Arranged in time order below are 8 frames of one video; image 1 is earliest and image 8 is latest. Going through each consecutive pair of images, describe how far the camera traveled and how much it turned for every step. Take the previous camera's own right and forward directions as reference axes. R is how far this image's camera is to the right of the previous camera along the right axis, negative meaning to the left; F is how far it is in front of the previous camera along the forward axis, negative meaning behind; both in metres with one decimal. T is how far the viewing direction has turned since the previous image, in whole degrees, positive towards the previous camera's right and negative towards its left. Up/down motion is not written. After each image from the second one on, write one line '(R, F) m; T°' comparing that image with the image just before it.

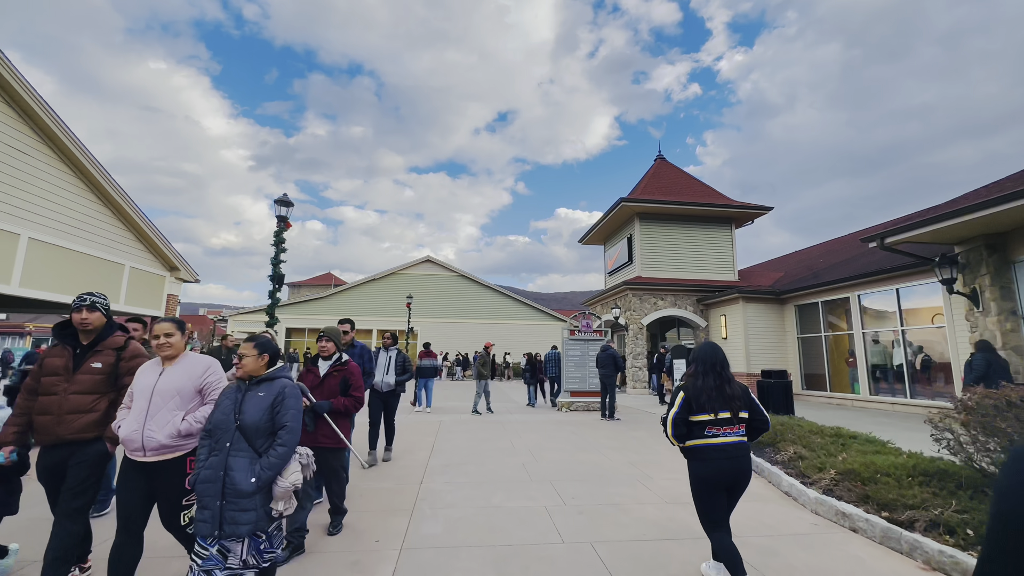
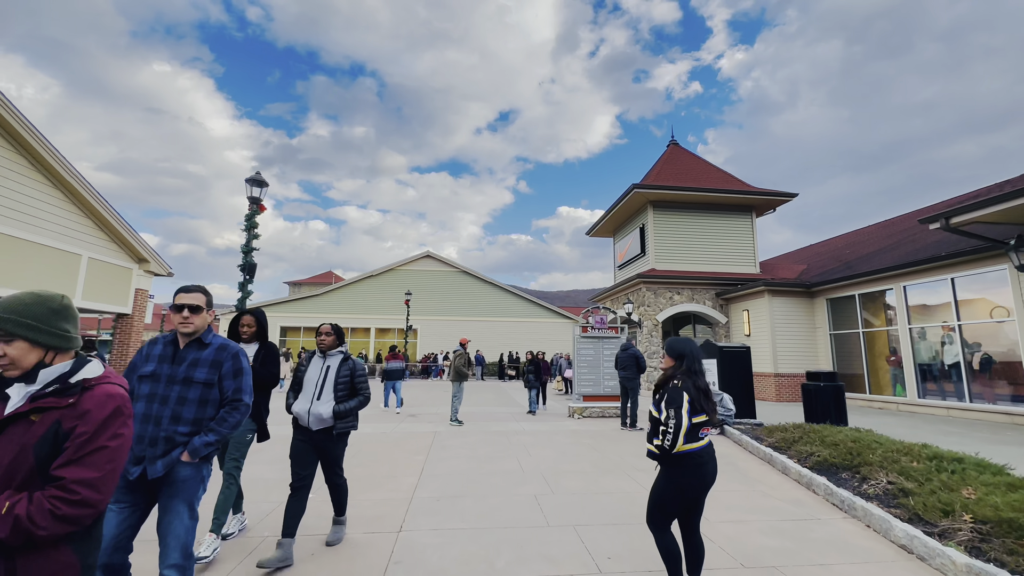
(-0.1, +1.5) m; 0°
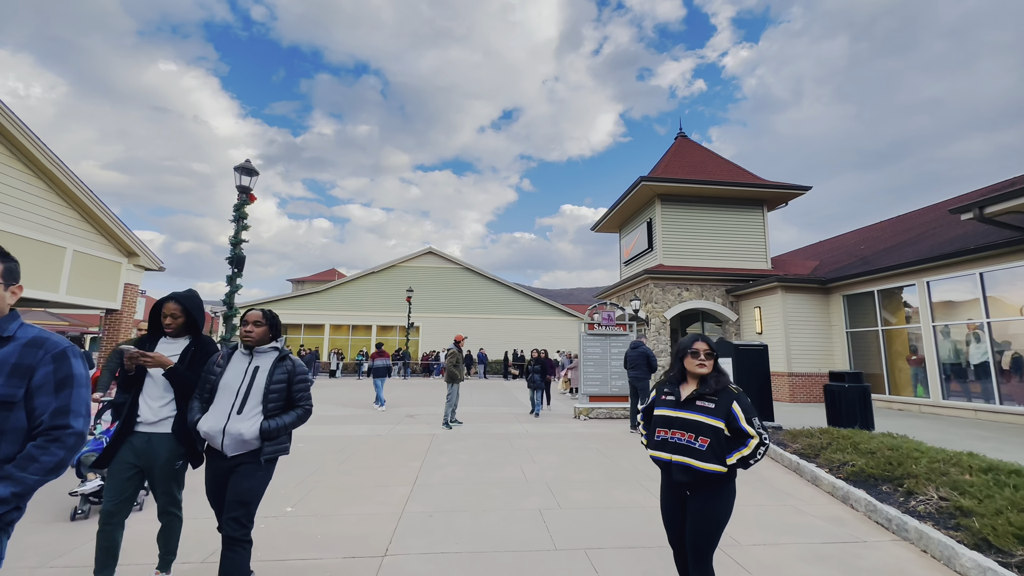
(0.0, +0.6) m; 0°
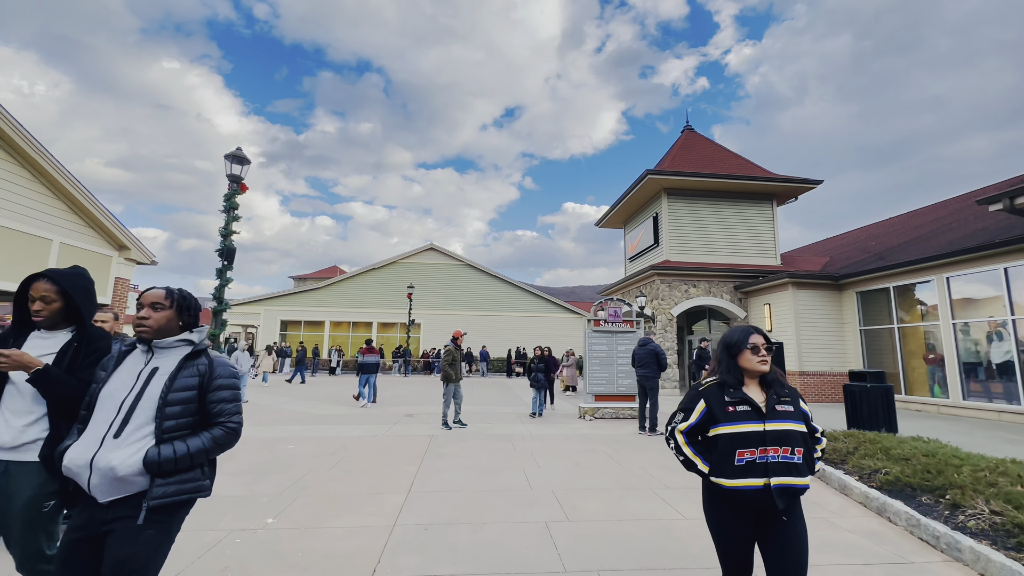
(0.0, +0.4) m; 0°
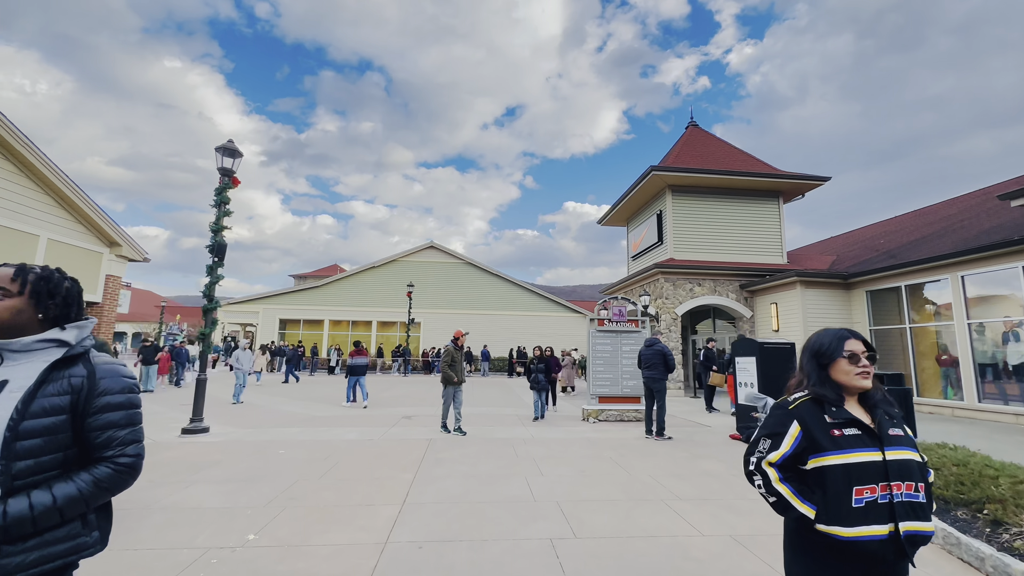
(0.0, +0.3) m; 0°
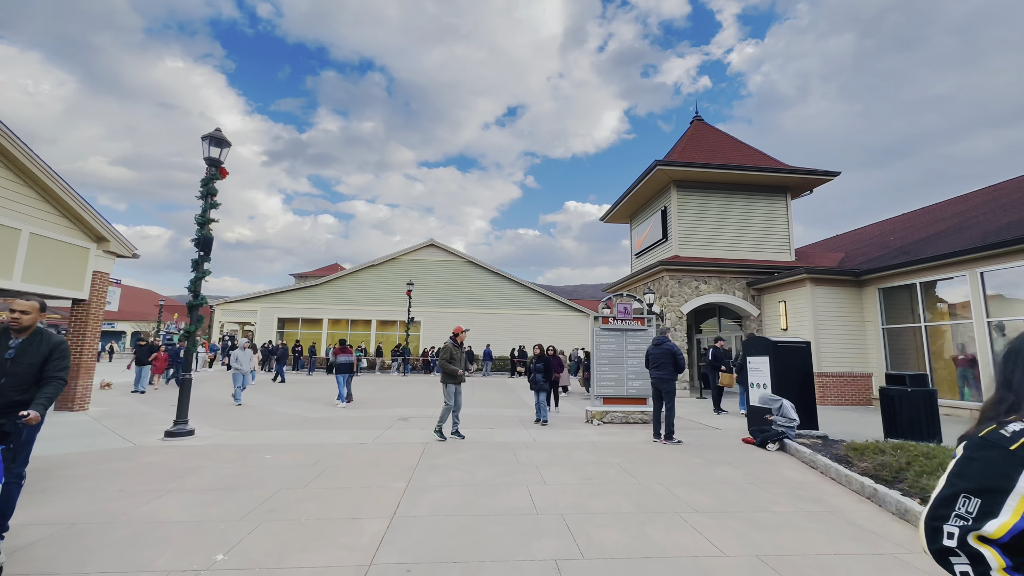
(0.0, +0.4) m; 0°
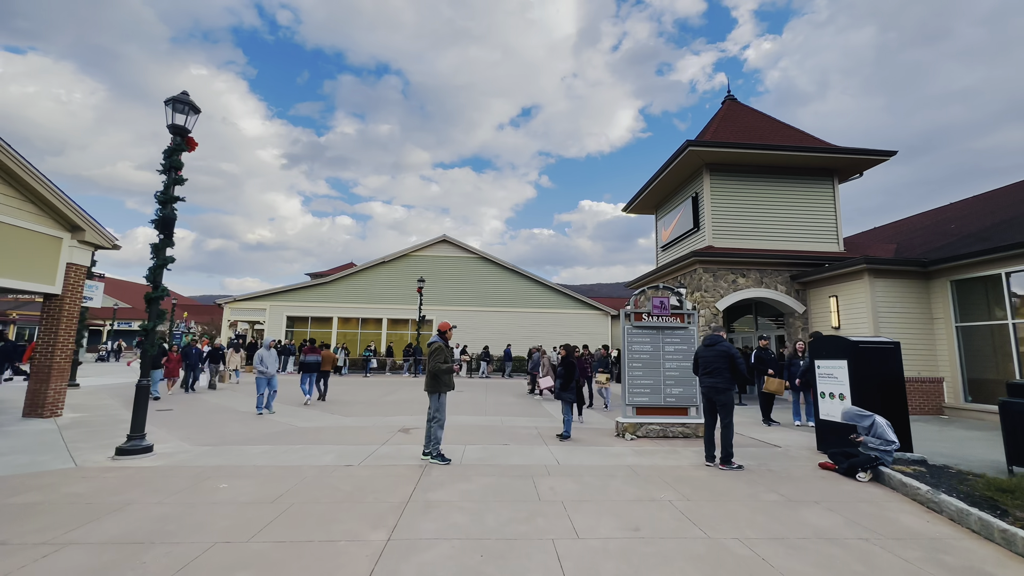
(0.0, +1.5) m; -2°
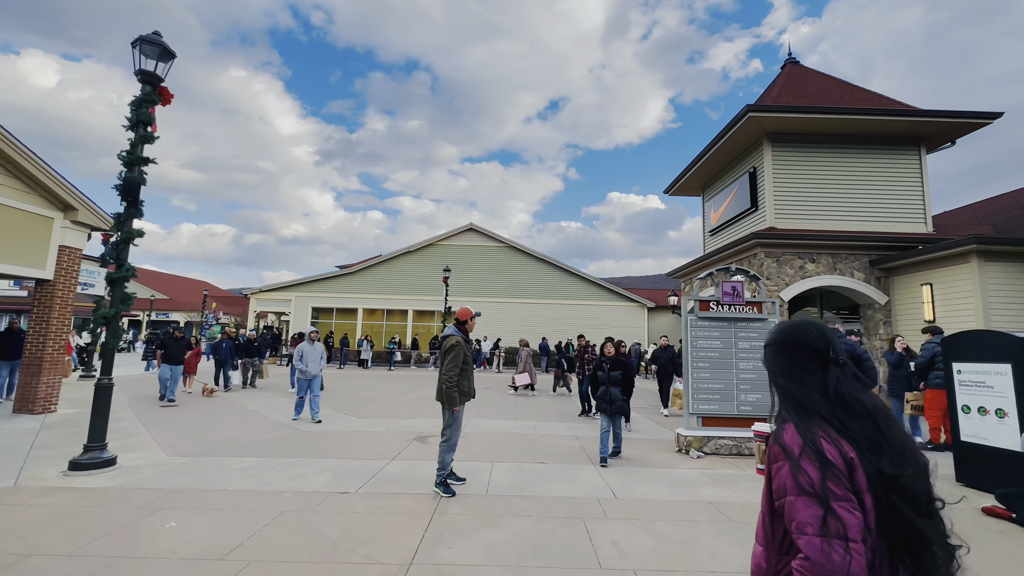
(-0.2, +1.5) m; -4°
